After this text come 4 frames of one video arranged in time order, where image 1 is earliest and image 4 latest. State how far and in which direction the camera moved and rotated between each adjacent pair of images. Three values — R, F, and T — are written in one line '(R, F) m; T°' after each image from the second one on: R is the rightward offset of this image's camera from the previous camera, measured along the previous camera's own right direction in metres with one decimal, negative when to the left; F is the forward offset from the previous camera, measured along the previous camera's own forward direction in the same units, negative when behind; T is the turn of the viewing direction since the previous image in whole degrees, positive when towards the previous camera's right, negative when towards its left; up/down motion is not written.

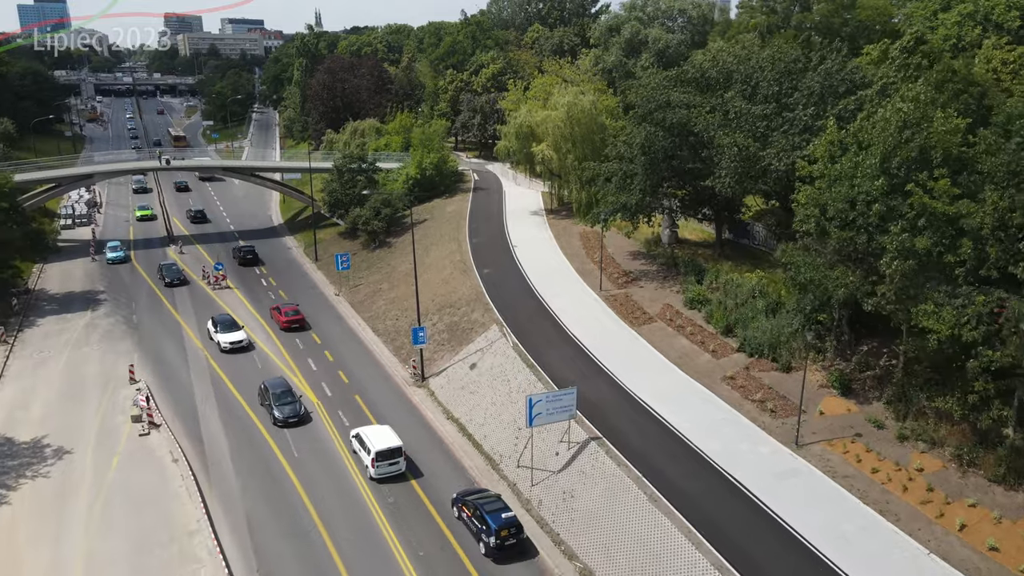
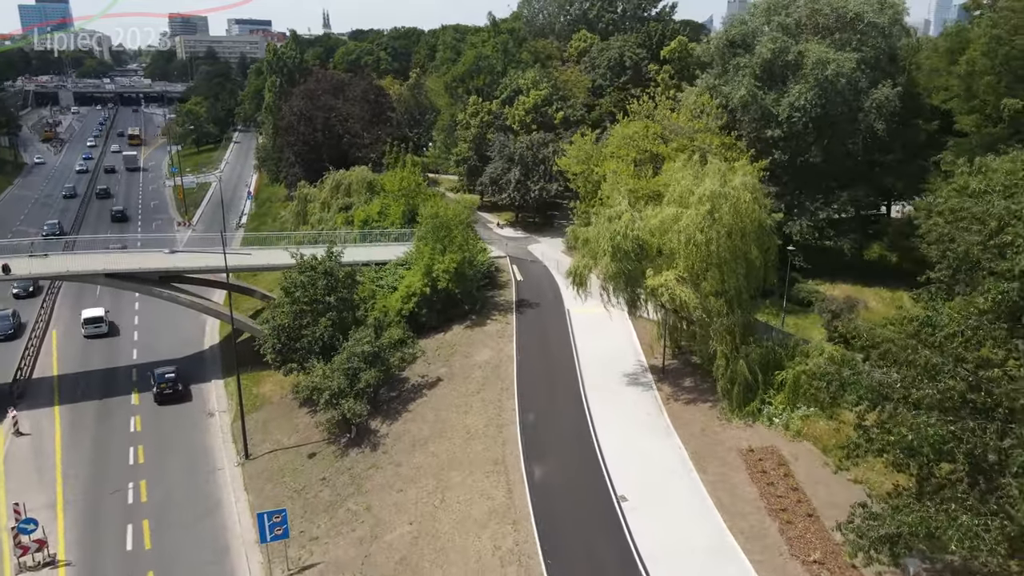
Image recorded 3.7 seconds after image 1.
(-3.2, +24.4) m; -1°
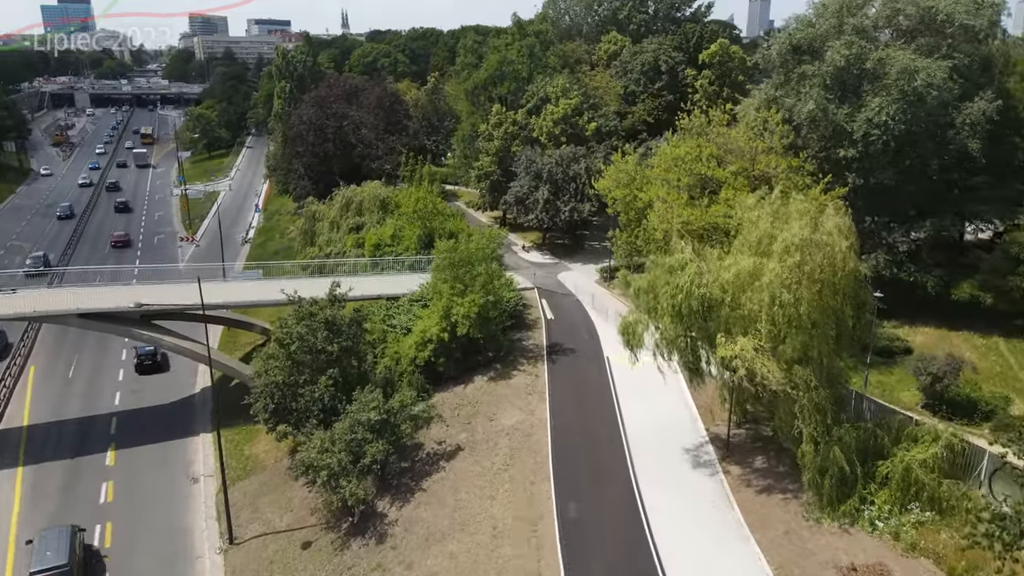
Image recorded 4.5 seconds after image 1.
(-0.7, +5.2) m; -1°
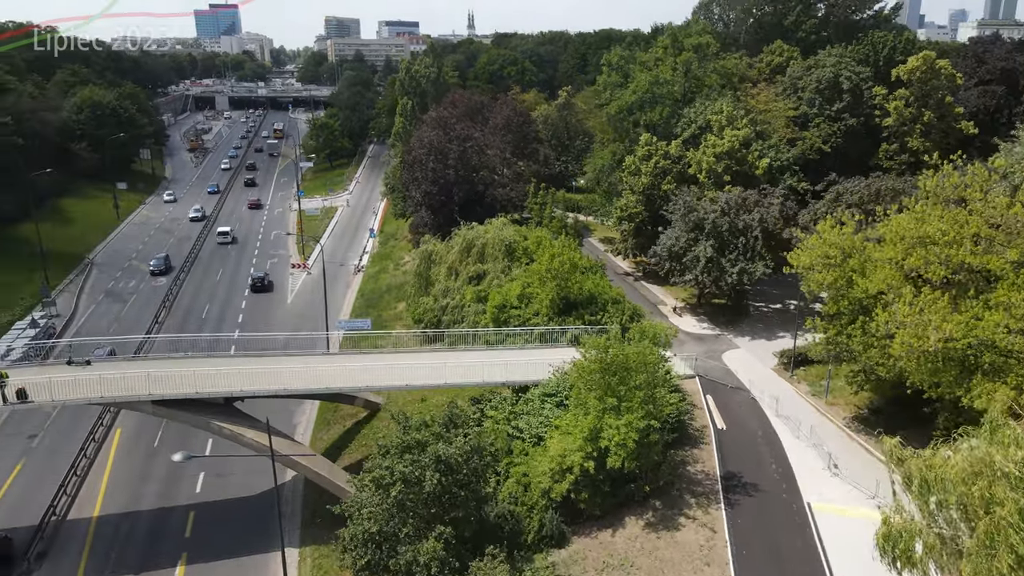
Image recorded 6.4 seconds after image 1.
(-2.1, +7.7) m; -9°
